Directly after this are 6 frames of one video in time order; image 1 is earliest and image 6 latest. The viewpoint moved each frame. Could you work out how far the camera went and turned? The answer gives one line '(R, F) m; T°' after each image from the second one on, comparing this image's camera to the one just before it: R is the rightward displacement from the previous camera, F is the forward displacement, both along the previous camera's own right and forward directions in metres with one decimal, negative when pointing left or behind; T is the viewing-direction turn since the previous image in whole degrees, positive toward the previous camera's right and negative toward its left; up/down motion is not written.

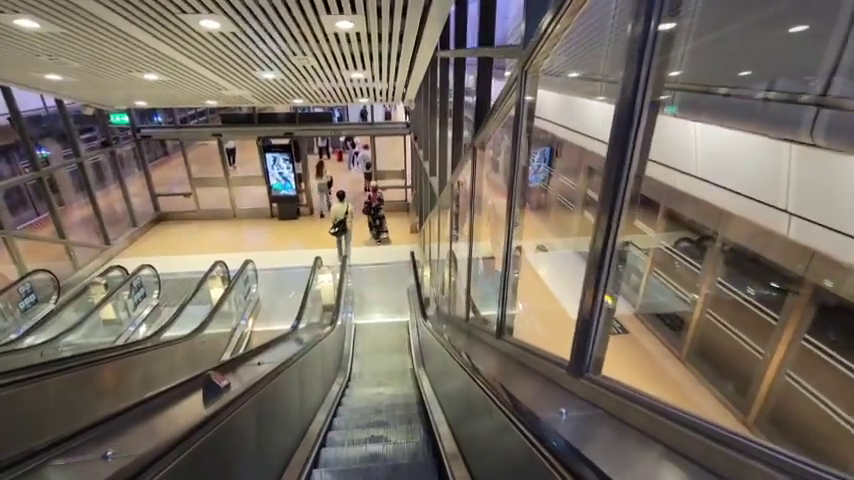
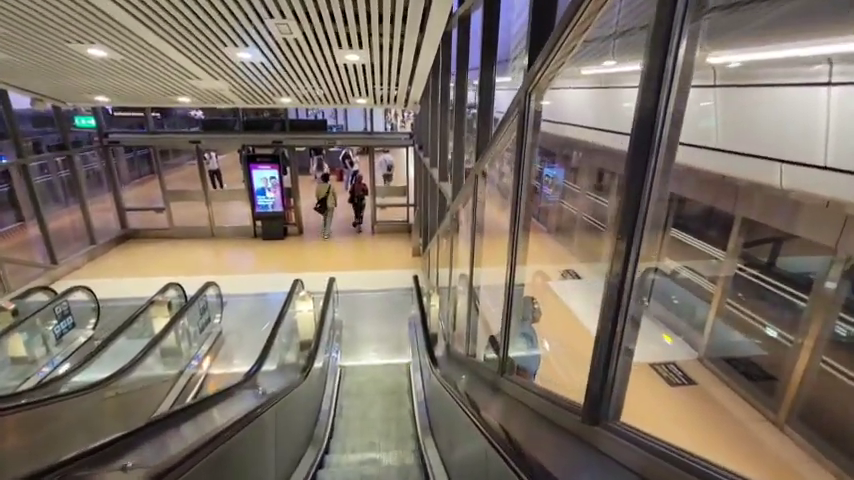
(-0.1, +1.0) m; 0°
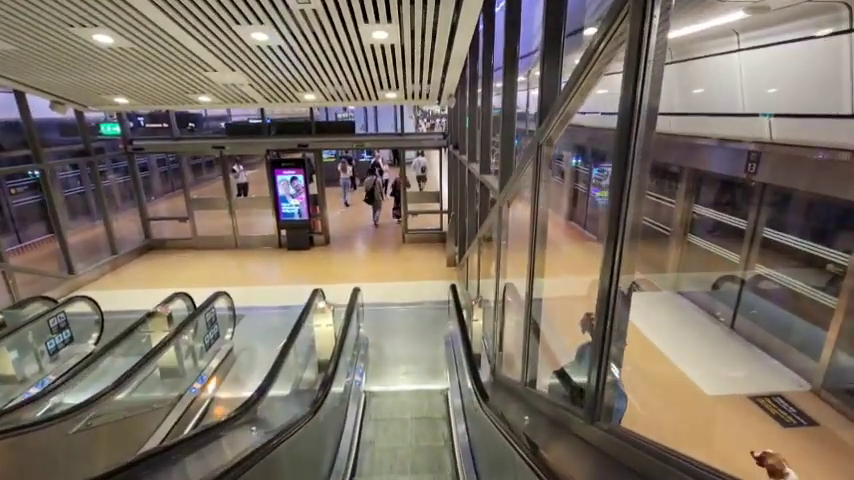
(-0.1, +0.6) m; -4°
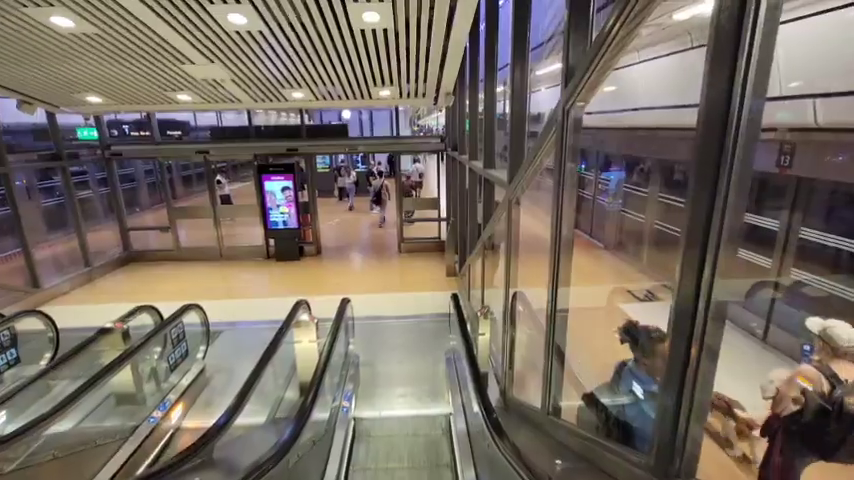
(0.0, +0.4) m; 0°
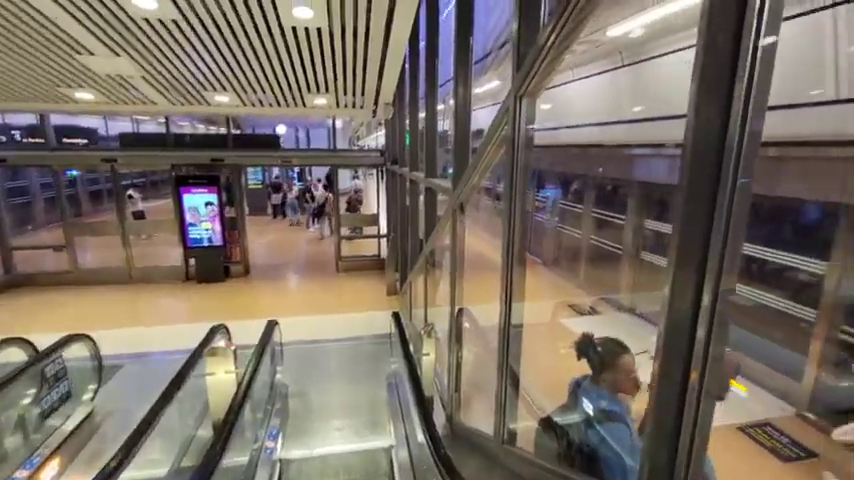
(0.0, +0.2) m; +8°
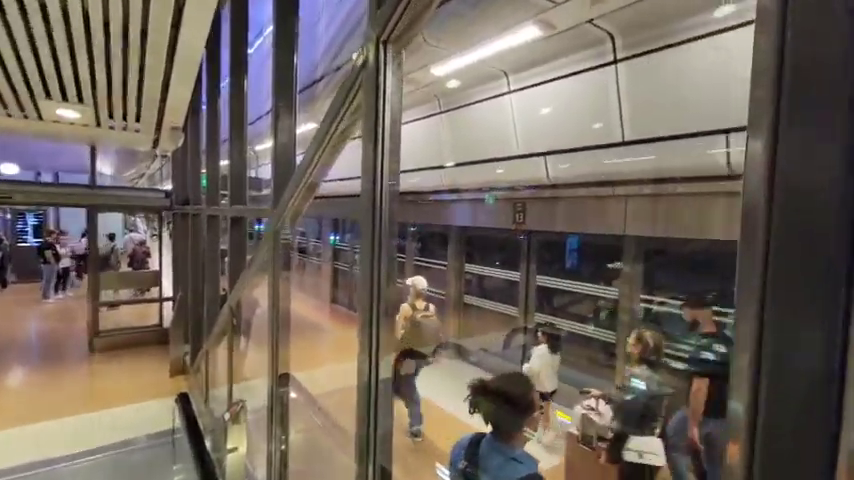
(0.0, +0.5) m; +26°
